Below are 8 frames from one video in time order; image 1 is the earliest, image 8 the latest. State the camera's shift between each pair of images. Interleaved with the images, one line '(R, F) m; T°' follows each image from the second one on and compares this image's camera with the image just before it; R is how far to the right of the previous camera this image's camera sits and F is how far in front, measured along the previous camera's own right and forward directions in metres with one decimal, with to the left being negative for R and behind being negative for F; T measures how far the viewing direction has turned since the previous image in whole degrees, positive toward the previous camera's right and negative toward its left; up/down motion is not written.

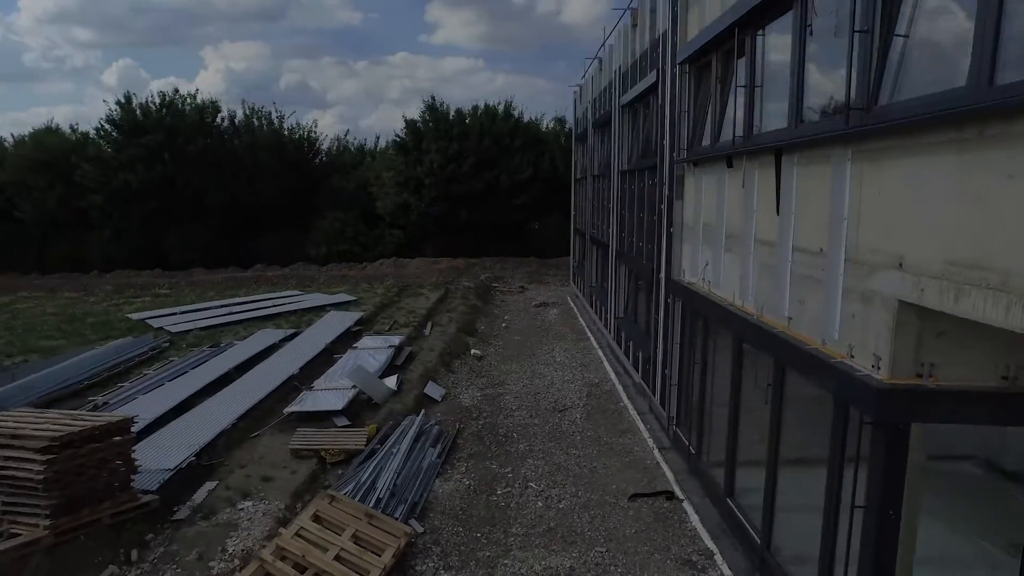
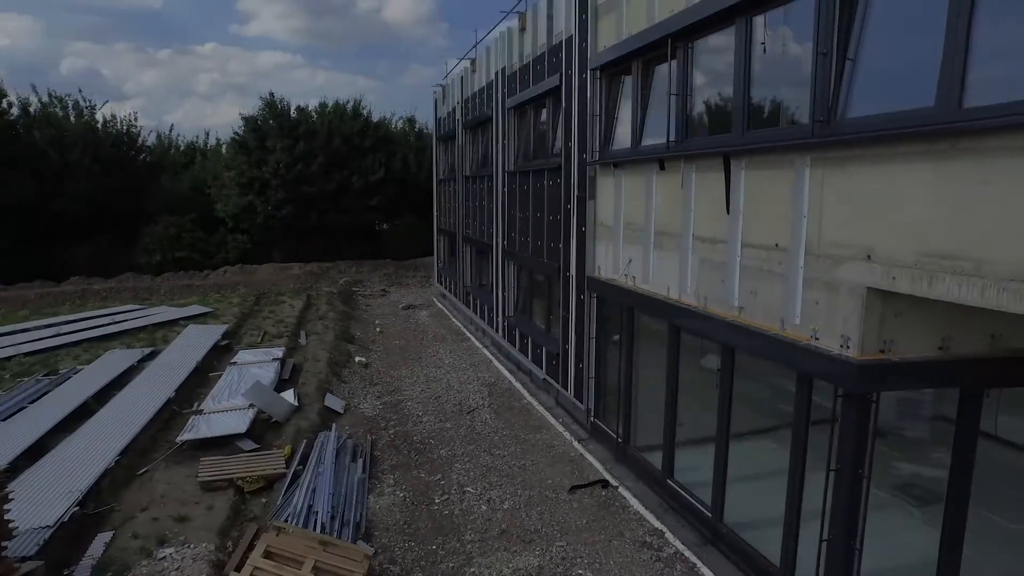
(-1.0, +0.2) m; +15°
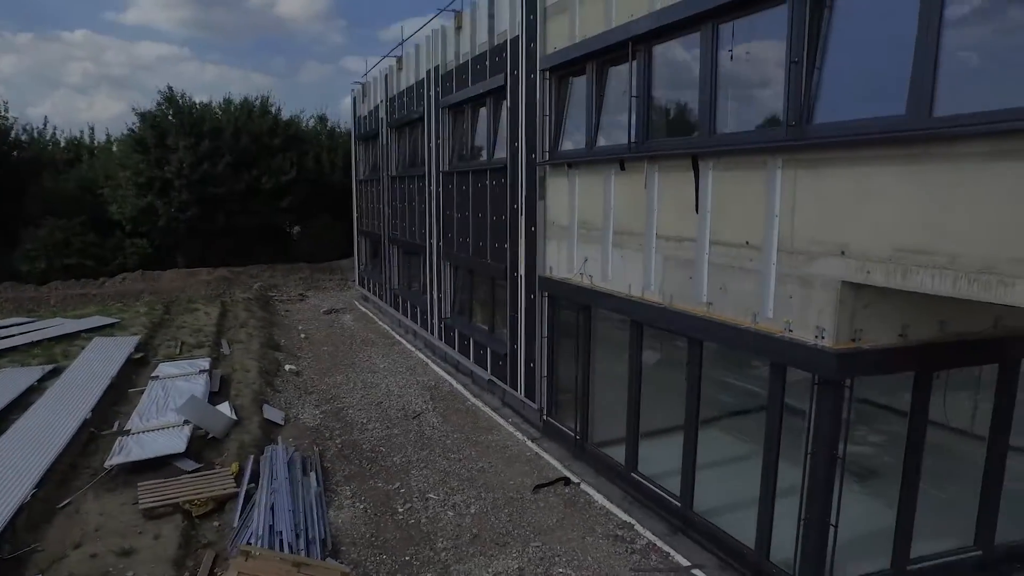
(-0.6, +0.1) m; +9°
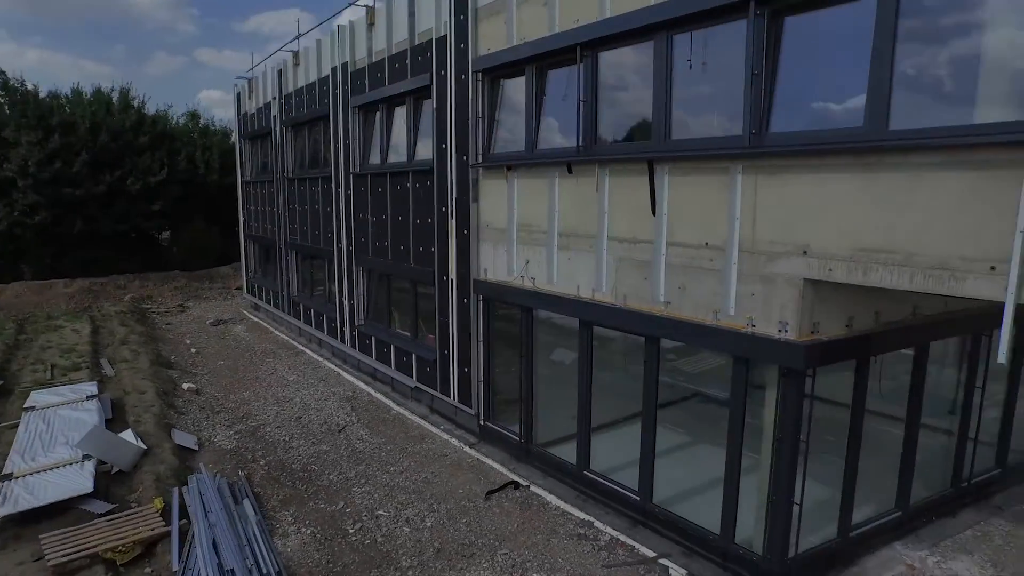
(-0.7, +0.1) m; +11°
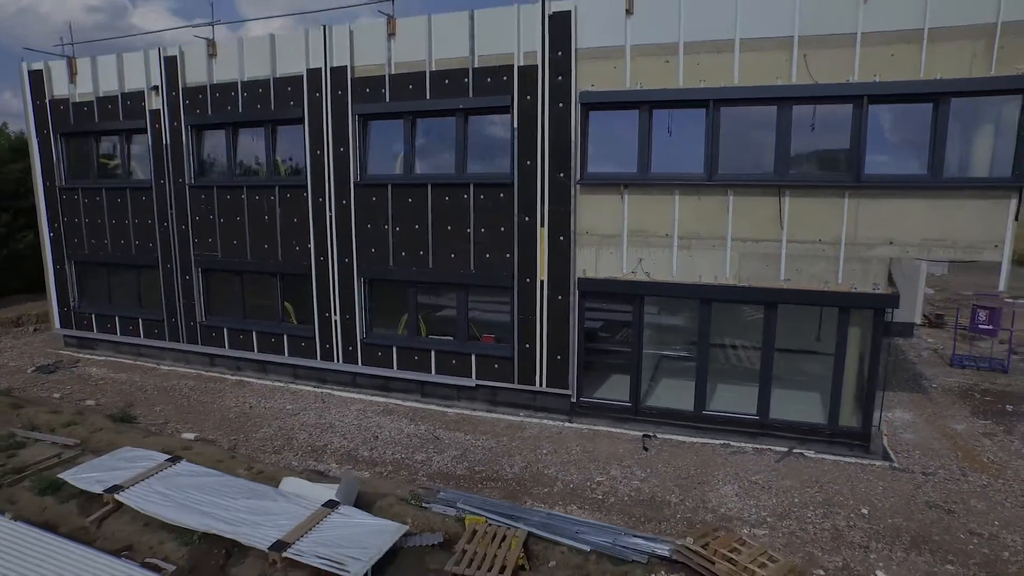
(-6.0, +0.6) m; +34°
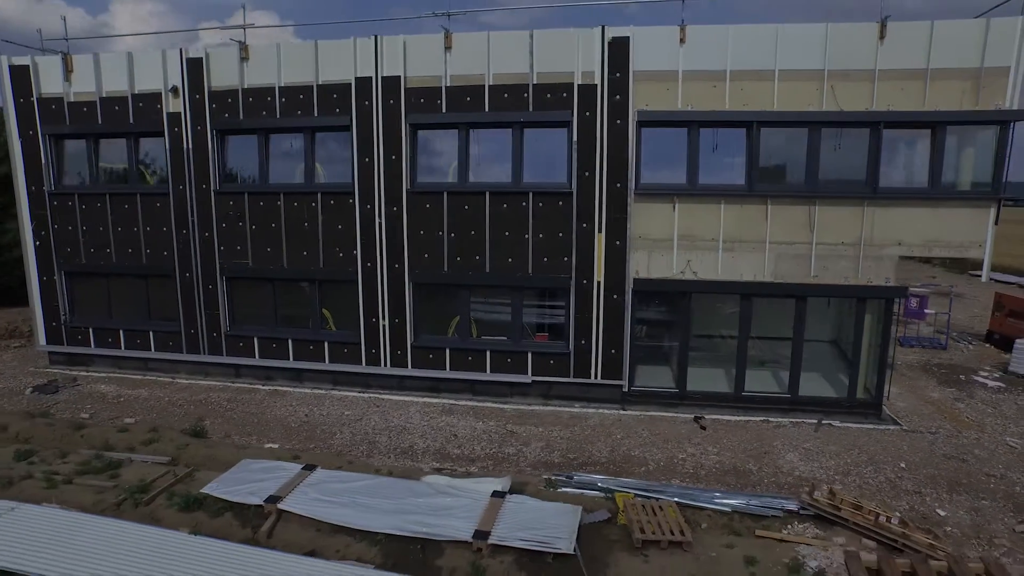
(-2.6, -0.4) m; +10°
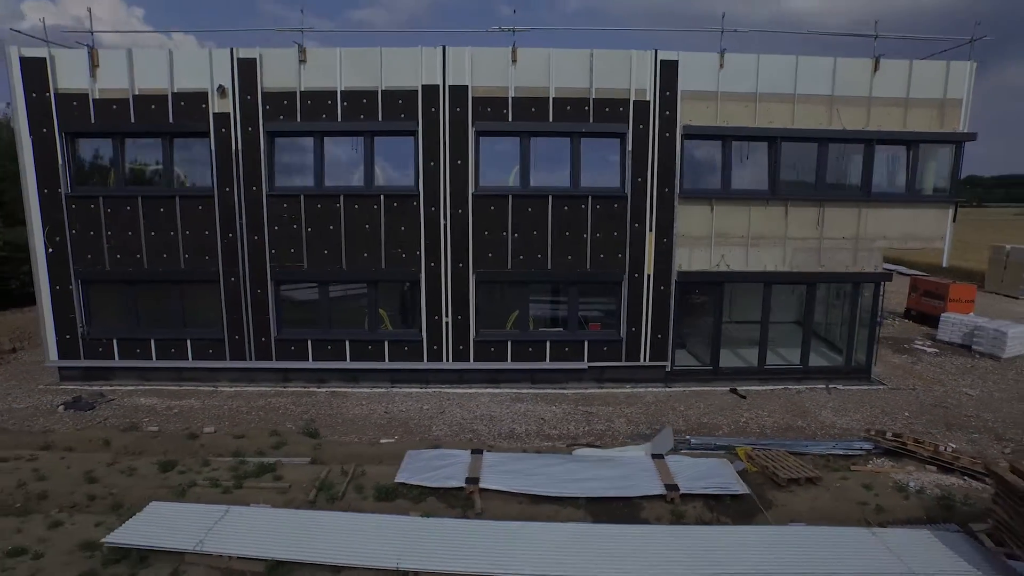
(-3.3, -0.5) m; +12°
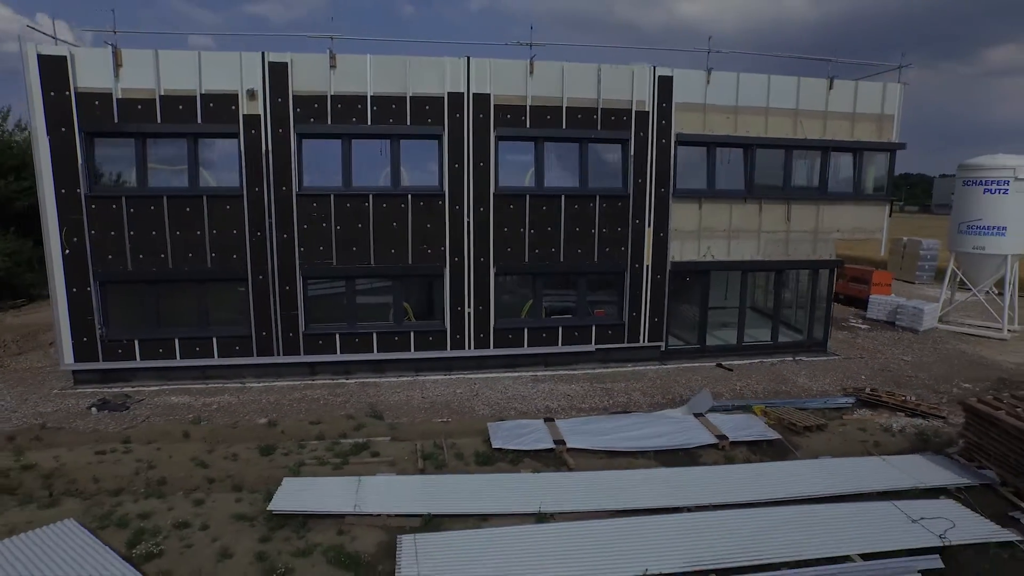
(-2.1, -0.8) m; +9°
